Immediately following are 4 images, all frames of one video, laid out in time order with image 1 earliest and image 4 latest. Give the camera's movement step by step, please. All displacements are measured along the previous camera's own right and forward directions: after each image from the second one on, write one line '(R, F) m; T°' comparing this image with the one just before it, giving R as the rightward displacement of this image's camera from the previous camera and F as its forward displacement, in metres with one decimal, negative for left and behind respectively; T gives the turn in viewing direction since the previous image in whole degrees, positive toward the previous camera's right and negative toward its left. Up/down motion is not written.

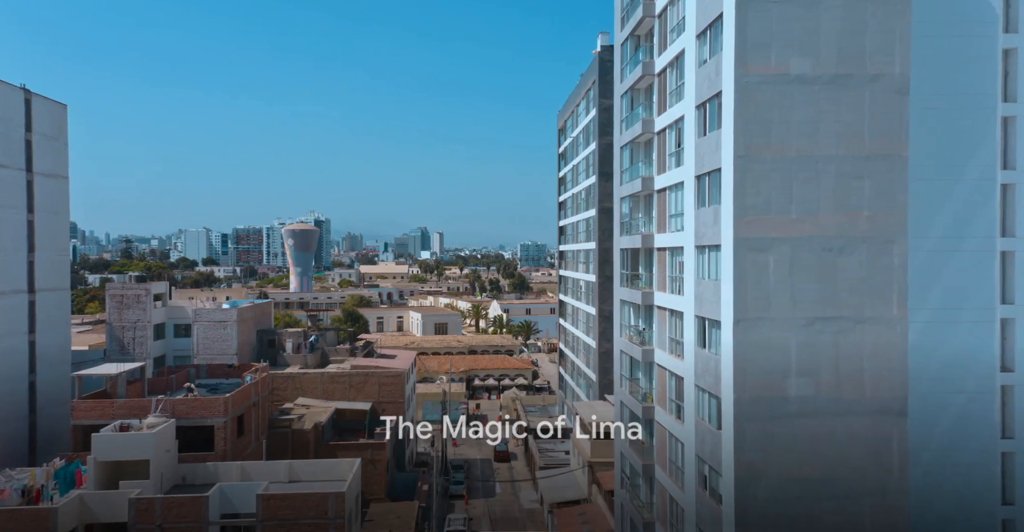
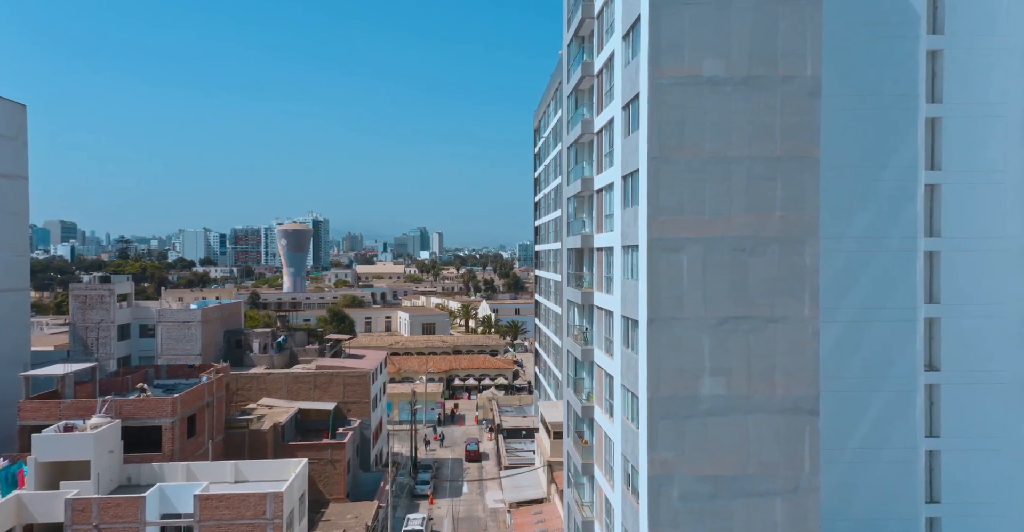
(+1.9, -0.1) m; 0°
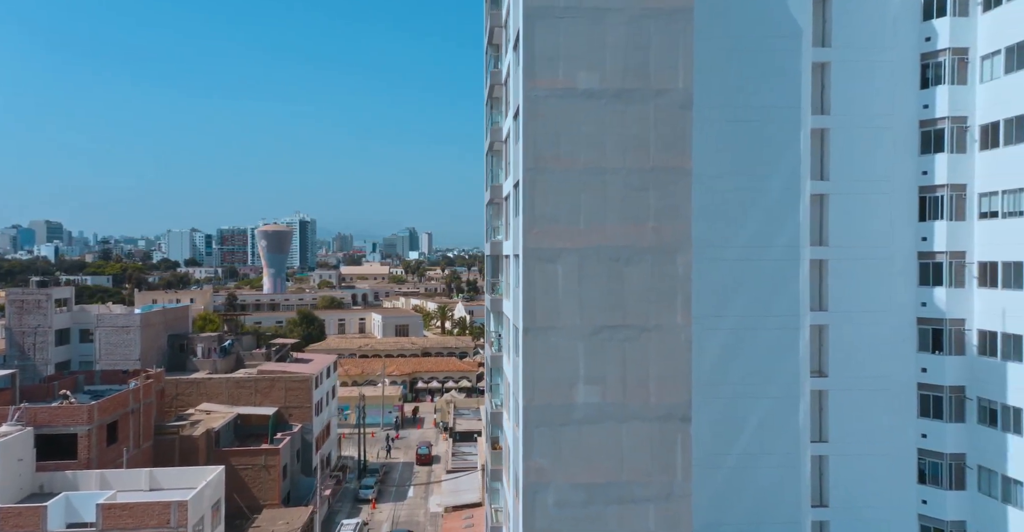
(+2.5, -0.2) m; +1°
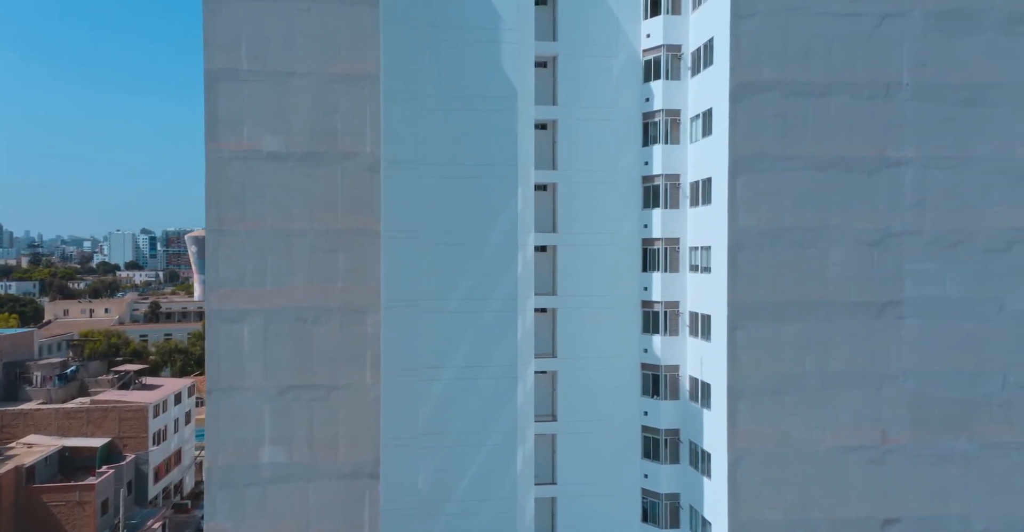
(+6.1, -0.6) m; +4°
